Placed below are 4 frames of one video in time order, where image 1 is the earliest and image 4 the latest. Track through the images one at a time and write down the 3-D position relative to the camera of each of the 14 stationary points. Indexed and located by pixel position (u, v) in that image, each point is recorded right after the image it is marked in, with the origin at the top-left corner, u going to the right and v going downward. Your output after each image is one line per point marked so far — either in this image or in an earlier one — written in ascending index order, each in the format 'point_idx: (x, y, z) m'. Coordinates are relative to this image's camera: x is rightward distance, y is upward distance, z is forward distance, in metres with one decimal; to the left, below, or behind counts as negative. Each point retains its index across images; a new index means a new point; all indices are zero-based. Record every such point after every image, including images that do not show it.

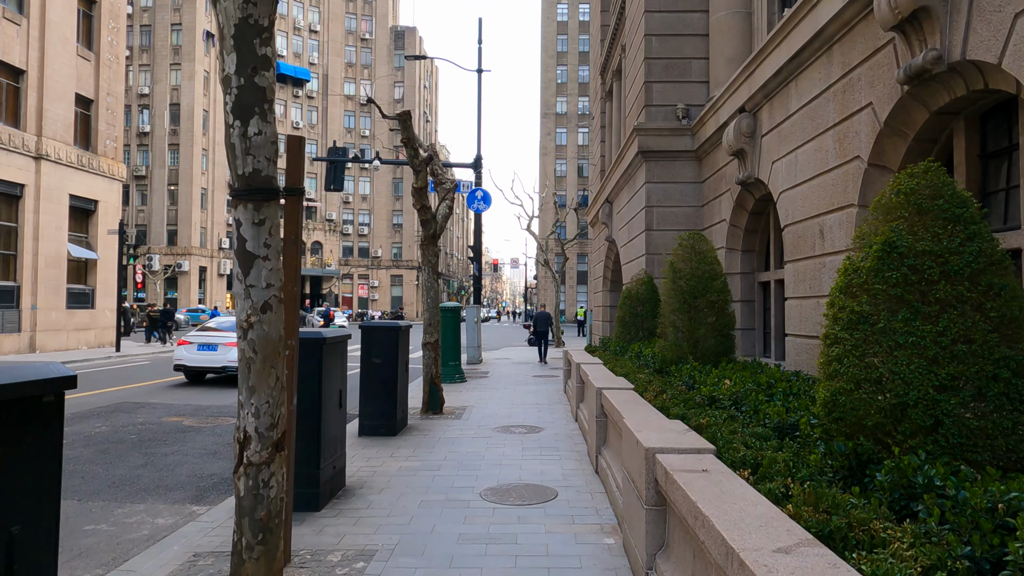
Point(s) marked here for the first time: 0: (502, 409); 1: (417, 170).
0: (-0.2, -2.0, +11.2) m
1: (-1.4, +1.7, +9.9) m
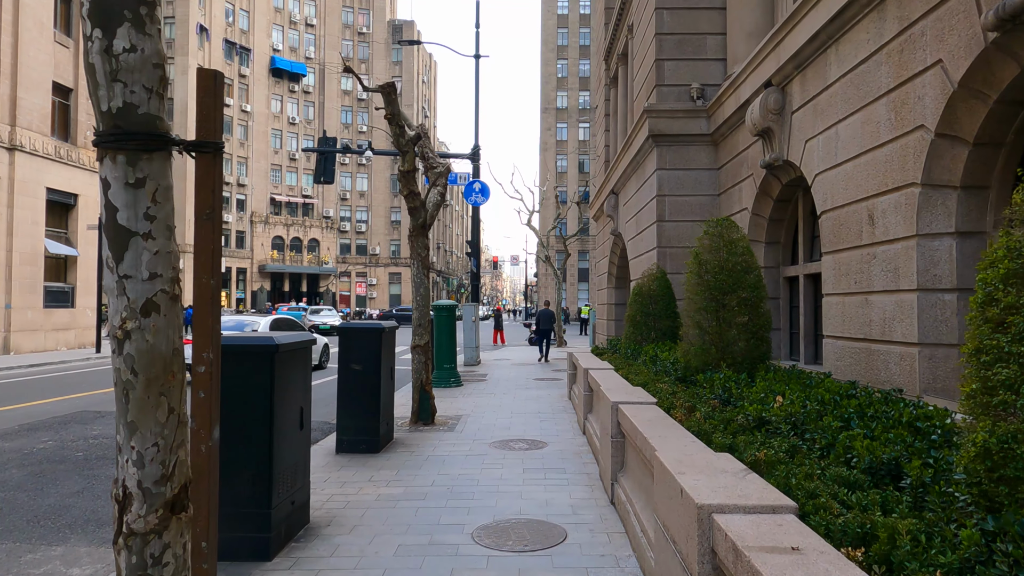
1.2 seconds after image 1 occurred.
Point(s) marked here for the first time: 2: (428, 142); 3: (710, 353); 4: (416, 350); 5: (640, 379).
0: (-0.2, -1.9, +10.0) m
1: (-1.4, +1.7, +8.8) m
2: (-1.2, +2.1, +10.1) m
3: (+1.9, -0.6, +6.7) m
4: (-1.3, -0.9, +9.5) m
5: (+1.3, -0.9, +7.1) m
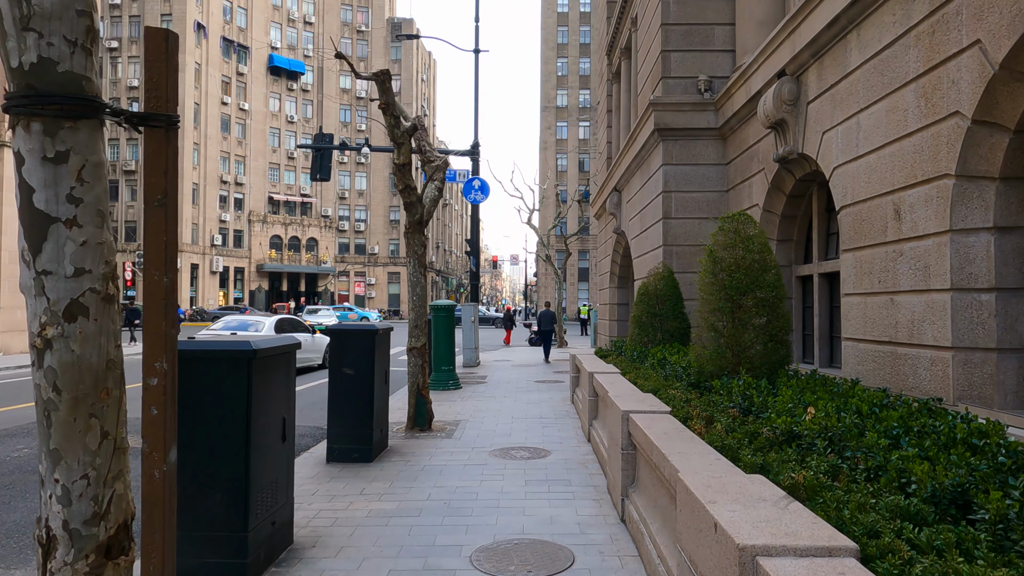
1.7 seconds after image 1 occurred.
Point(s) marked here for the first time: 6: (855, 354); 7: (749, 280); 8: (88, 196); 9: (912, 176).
0: (-0.2, -1.9, +9.6) m
1: (-1.4, +1.7, +8.4) m
2: (-1.2, +2.1, +9.7) m
3: (+1.9, -0.6, +6.3) m
4: (-1.3, -0.8, +9.1) m
5: (+1.3, -0.9, +6.7) m
6: (+3.6, -0.7, +7.2) m
7: (+2.2, +0.1, +6.3) m
8: (-1.2, +0.3, +2.1) m
9: (+3.6, +1.0, +6.2) m
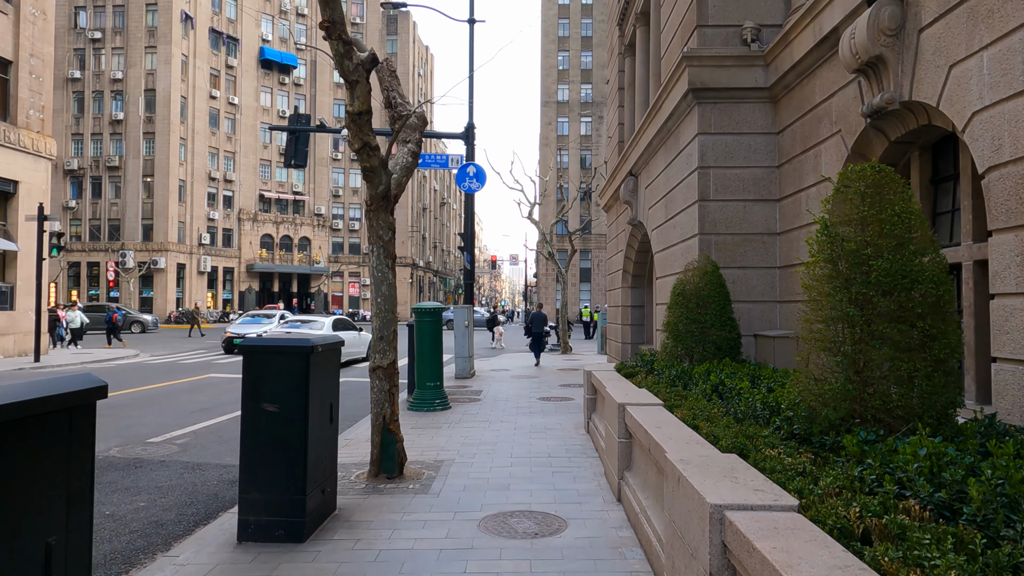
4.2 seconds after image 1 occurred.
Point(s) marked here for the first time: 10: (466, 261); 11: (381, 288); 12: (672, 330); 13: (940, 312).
0: (-0.2, -1.9, +7.2) m
1: (-1.4, +1.8, +6.0) m
2: (-1.2, +2.2, +7.3) m
3: (+1.9, -0.6, +3.9) m
4: (-1.3, -0.8, +6.7) m
5: (+1.3, -0.9, +4.3) m
6: (+3.6, -0.7, +4.8) m
7: (+2.1, +0.1, +3.9) m
8: (-1.3, +0.3, -0.3) m
9: (+3.6, +1.0, +3.8) m
10: (-1.3, +0.7, +18.7) m
11: (-1.3, 0.0, +6.7) m
12: (+2.0, -0.5, +8.4) m
13: (+2.4, -0.2, +3.9) m
